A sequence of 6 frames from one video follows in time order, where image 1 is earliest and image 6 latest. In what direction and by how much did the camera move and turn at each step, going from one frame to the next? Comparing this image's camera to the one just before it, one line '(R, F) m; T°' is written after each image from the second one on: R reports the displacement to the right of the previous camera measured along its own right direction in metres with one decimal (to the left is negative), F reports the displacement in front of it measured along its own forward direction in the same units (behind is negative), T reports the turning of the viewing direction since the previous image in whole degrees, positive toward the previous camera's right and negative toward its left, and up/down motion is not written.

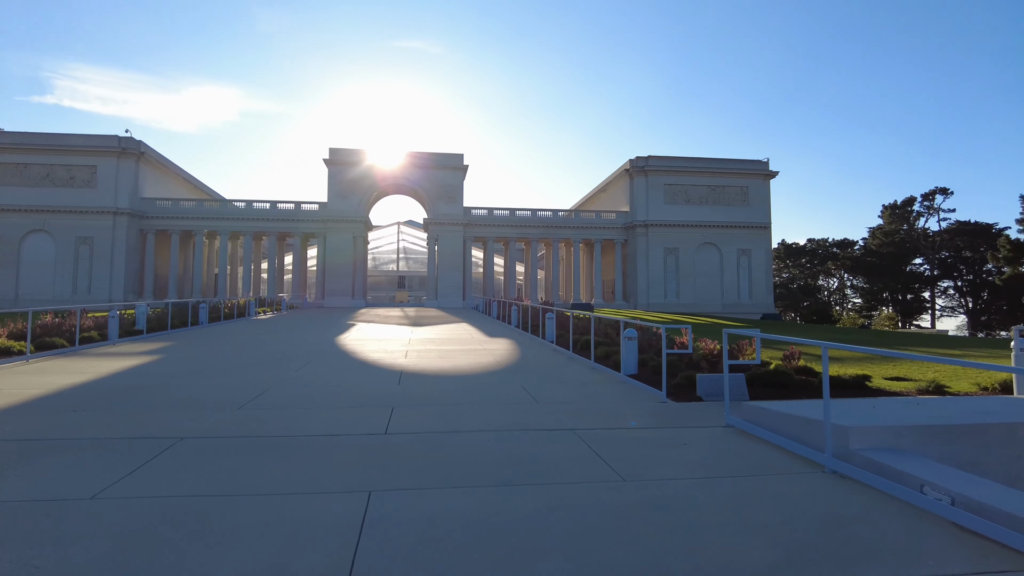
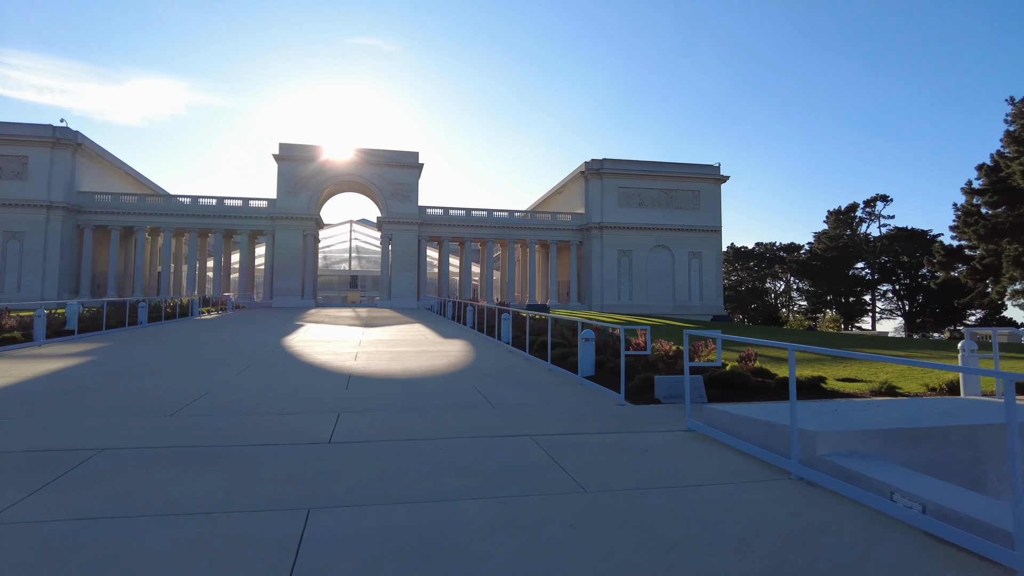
(0.0, +0.4) m; +4°
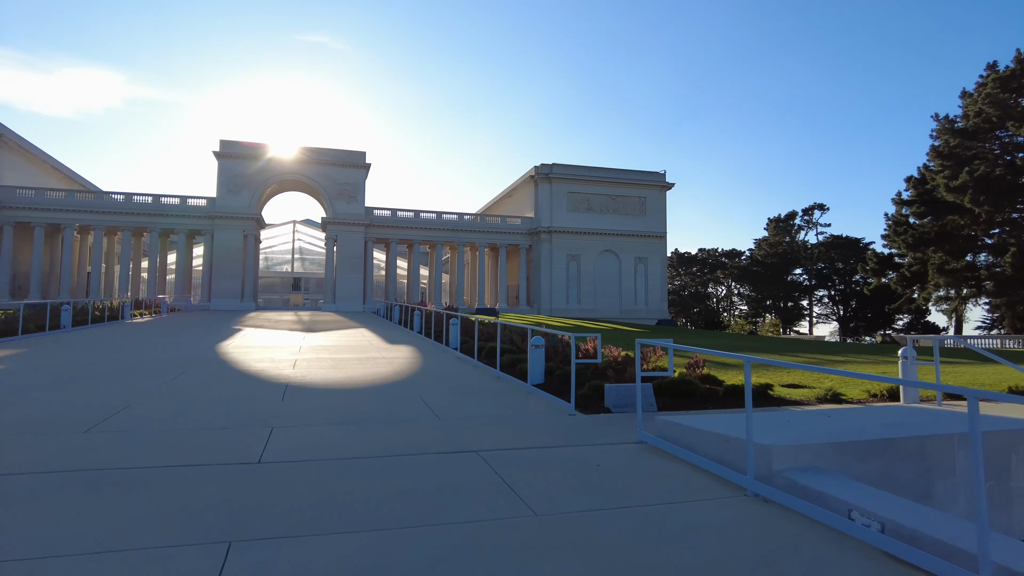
(0.0, +0.3) m; +5°
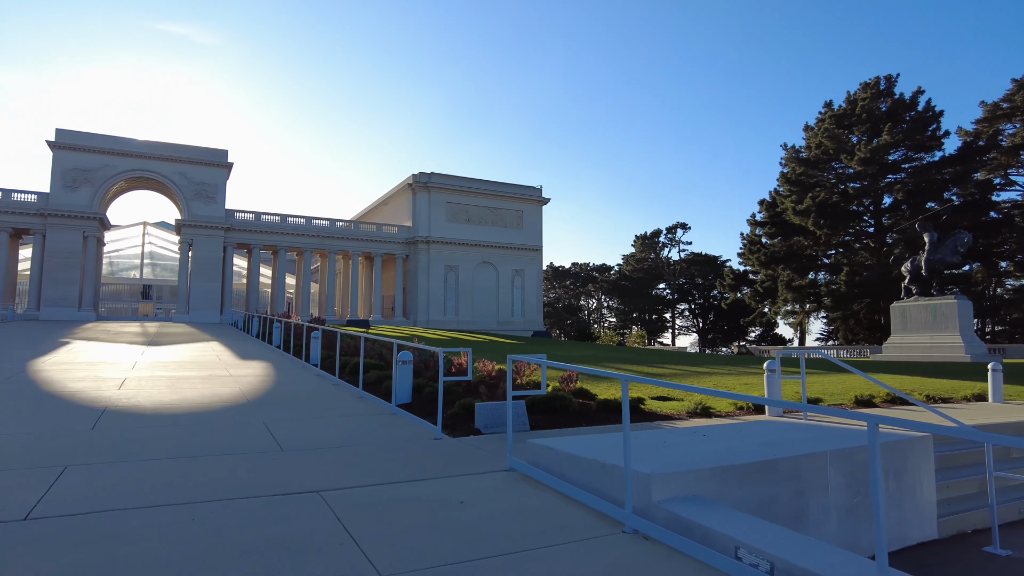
(+0.2, +0.8) m; +12°
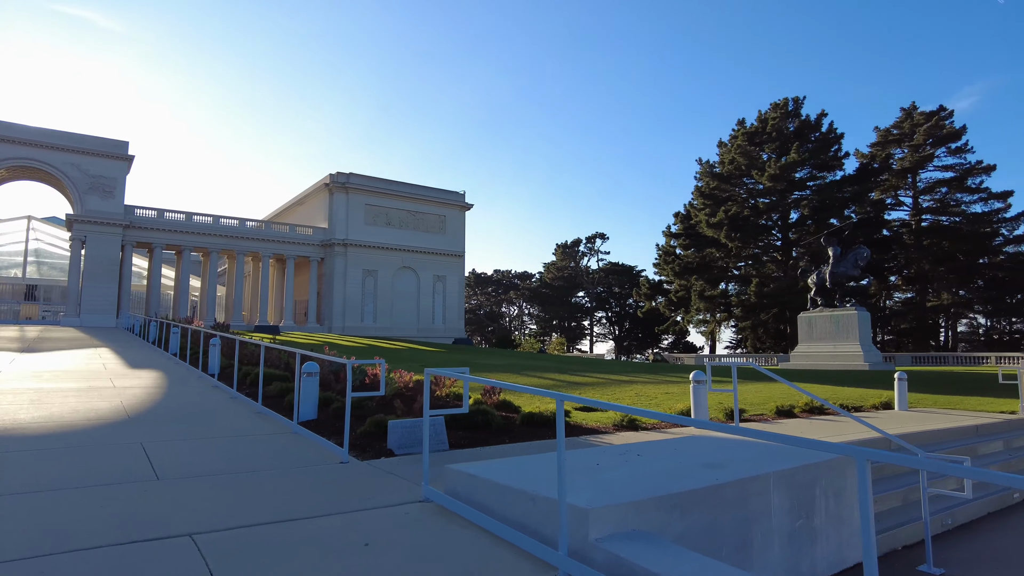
(0.0, +0.7) m; +8°
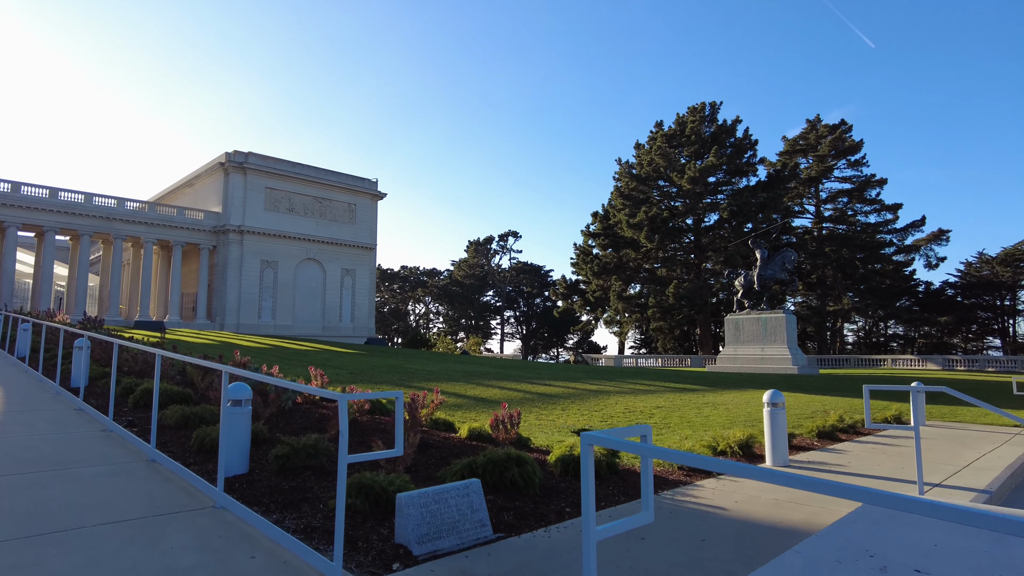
(-1.4, +2.8) m; +9°
